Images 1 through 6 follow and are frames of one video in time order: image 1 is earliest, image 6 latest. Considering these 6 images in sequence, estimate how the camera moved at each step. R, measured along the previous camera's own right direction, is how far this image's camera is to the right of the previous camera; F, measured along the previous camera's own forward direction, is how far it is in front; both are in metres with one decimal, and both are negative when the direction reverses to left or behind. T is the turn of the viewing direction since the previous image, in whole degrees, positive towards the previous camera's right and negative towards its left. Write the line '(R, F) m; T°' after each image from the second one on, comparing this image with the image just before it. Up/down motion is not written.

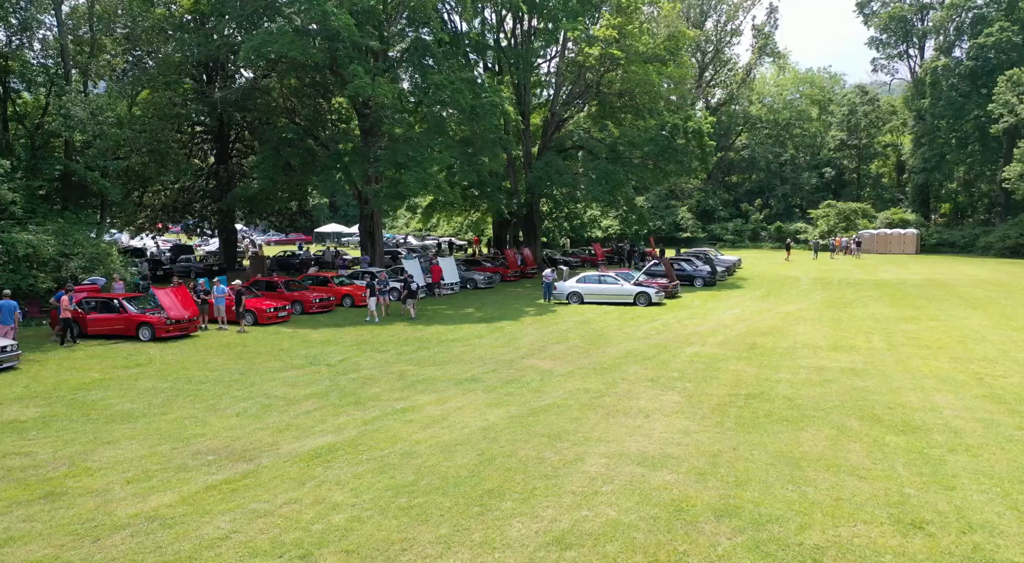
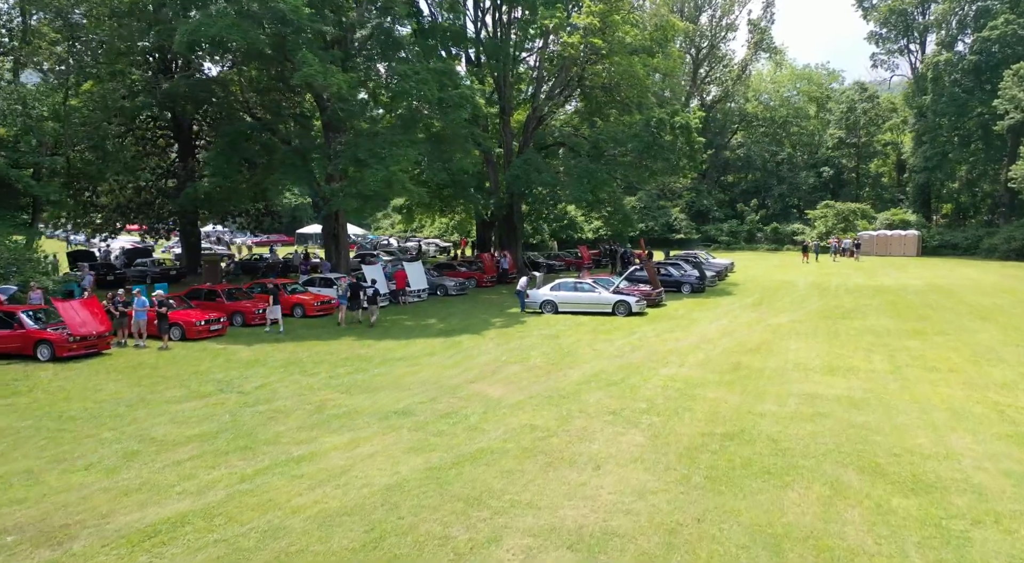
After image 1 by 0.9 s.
(+1.0, +2.1) m; 0°
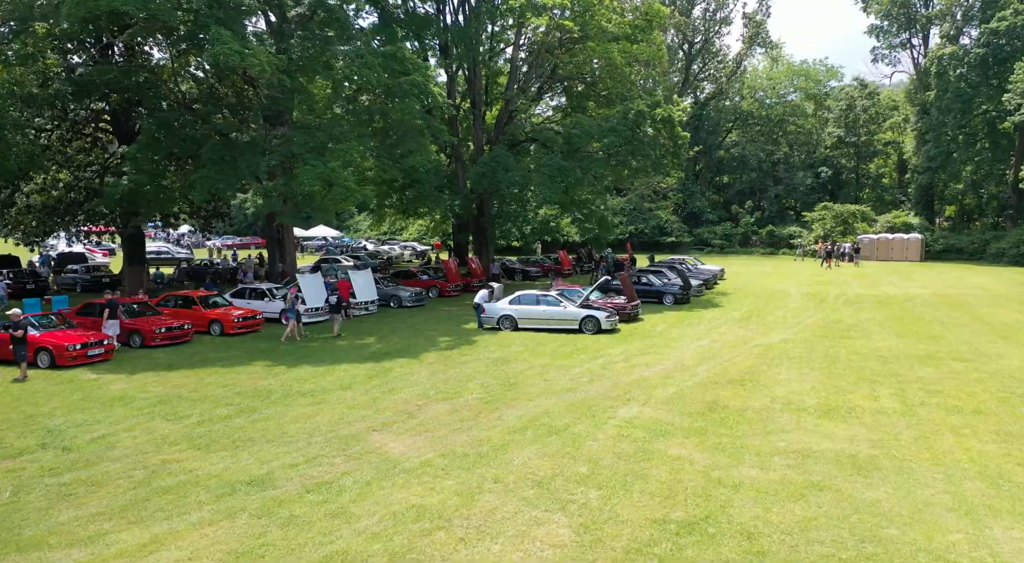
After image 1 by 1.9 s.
(+1.3, +2.9) m; 0°
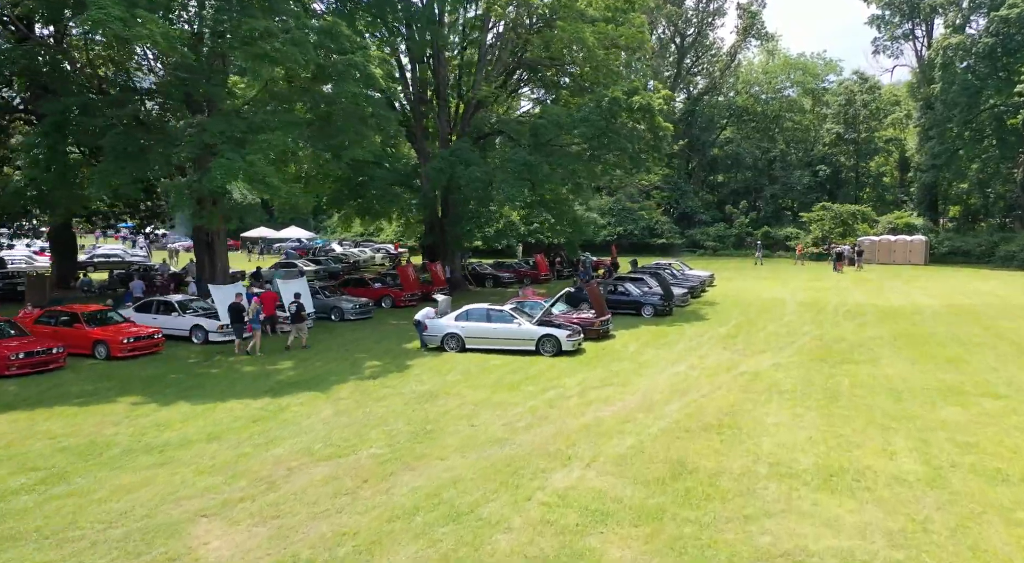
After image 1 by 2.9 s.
(+1.3, +3.0) m; 0°
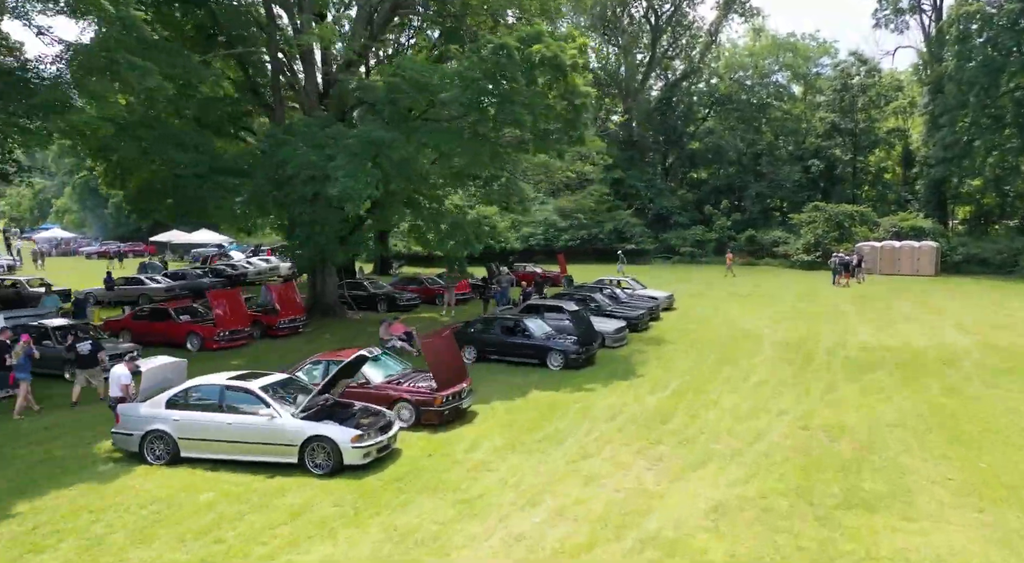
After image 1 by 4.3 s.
(+3.5, +7.7) m; 0°
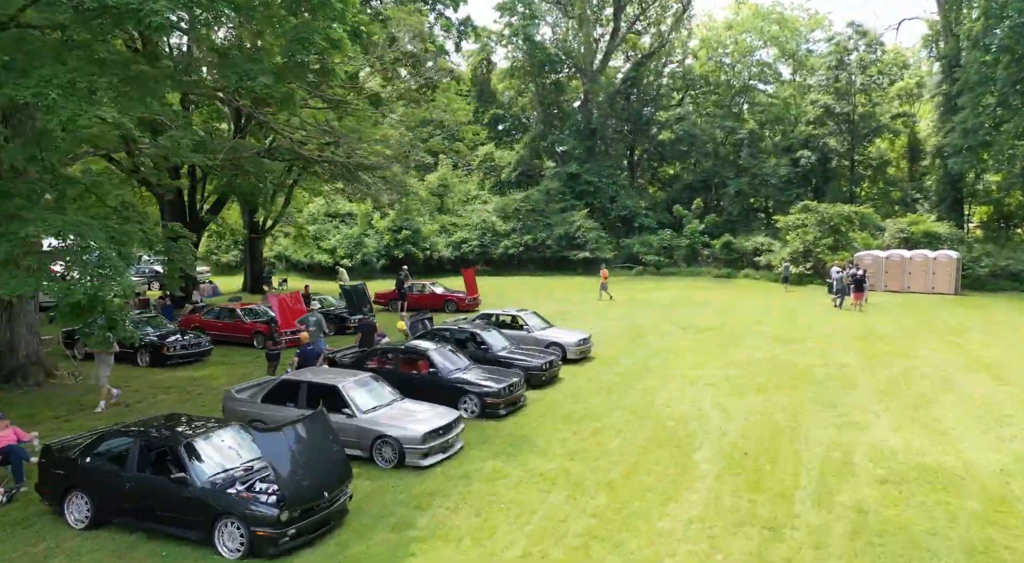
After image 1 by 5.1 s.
(+4.1, +9.1) m; +1°
